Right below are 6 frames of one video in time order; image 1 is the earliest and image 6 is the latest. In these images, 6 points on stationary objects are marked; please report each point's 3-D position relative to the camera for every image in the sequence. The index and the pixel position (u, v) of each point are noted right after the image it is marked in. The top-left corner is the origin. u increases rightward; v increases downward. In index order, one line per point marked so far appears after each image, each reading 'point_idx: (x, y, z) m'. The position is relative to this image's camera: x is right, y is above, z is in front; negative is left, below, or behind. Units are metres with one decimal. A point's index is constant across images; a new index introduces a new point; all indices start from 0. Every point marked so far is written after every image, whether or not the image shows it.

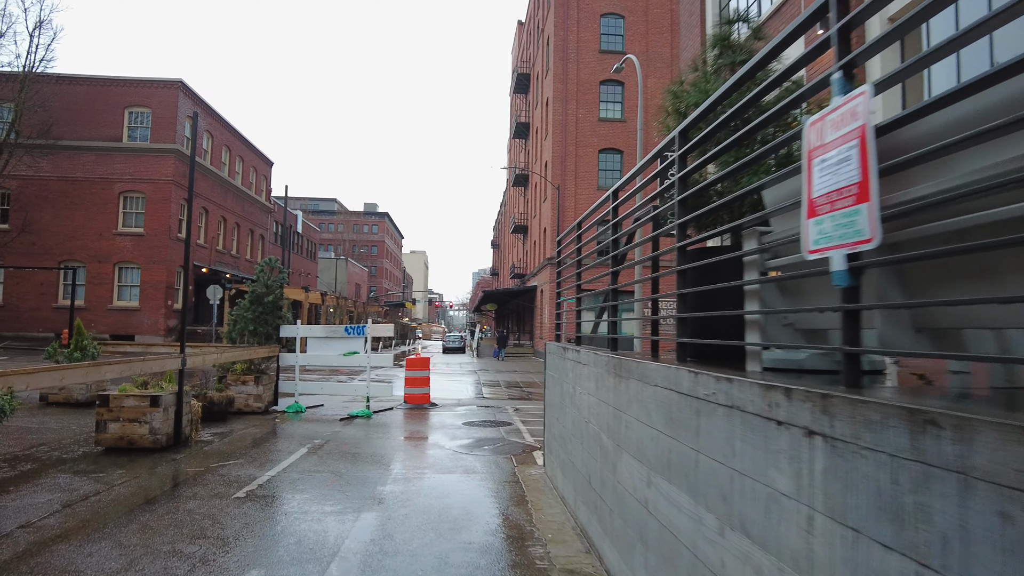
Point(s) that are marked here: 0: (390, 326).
0: (-2.2, -0.7, +11.6) m
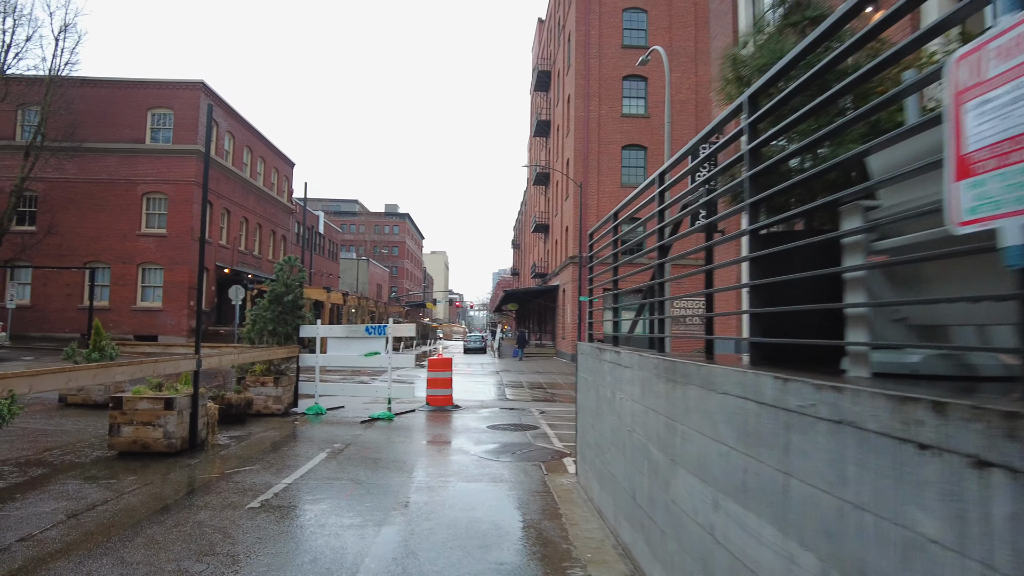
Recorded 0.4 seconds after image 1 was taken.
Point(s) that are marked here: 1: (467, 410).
0: (-1.8, -0.7, +11.2) m
1: (-0.9, -2.3, +12.2) m
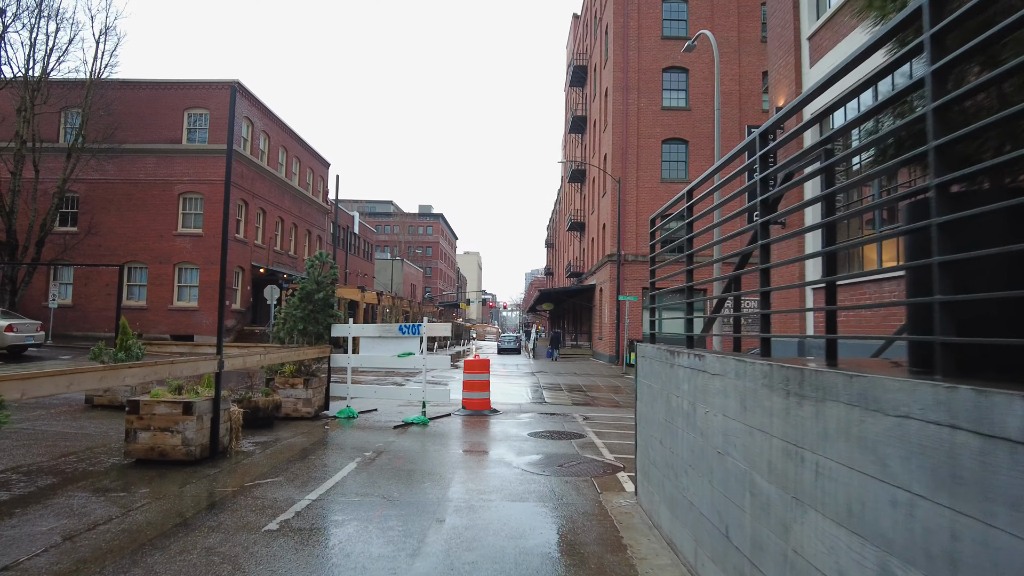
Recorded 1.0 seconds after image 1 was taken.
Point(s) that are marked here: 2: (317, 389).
0: (-1.1, -0.6, +10.6) m
1: (-0.1, -2.3, +11.5) m
2: (-3.5, -1.8, +11.3) m
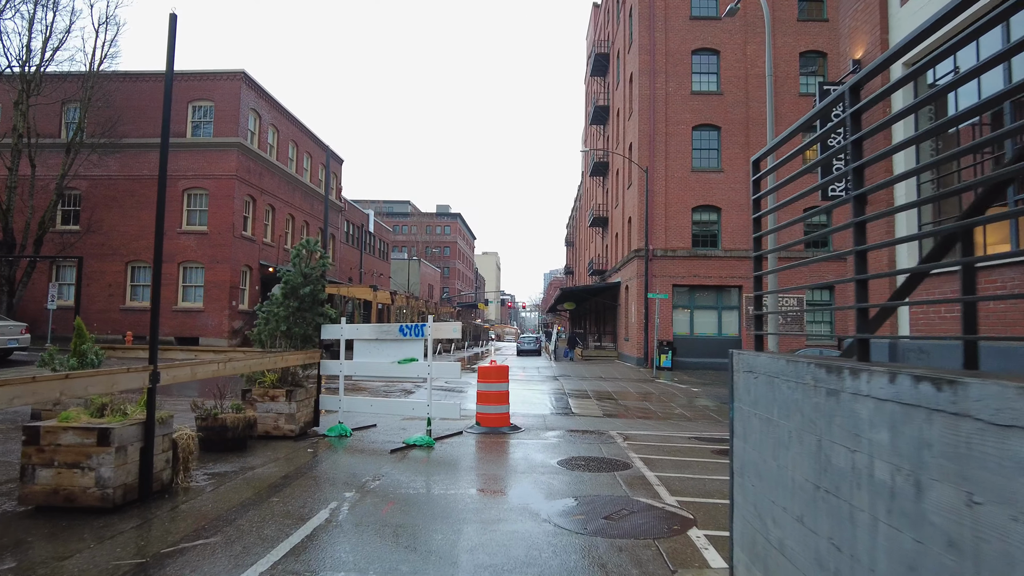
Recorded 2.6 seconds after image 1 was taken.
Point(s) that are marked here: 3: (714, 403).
0: (-0.7, -0.5, +8.7) m
1: (+0.2, -2.2, +9.6) m
2: (-3.1, -1.7, +9.5) m
3: (+5.4, -3.1, +17.1) m
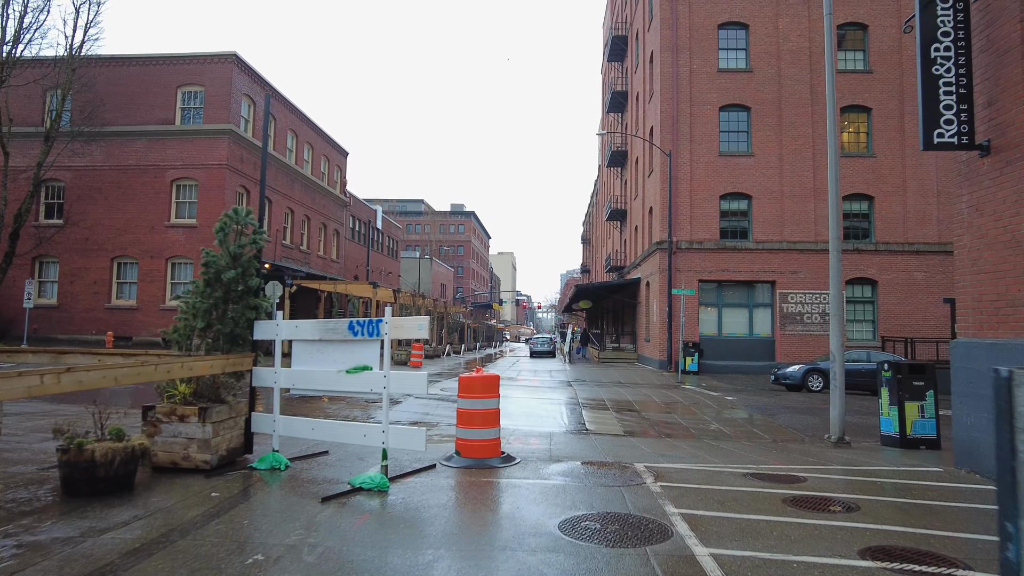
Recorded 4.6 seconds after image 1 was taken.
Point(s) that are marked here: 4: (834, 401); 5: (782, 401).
0: (-0.9, -0.3, +6.3) m
1: (+0.1, -2.0, +7.1) m
2: (-3.2, -1.5, +7.1) m
3: (+5.5, -2.9, +14.5) m
4: (+5.2, -1.8, +10.2) m
5: (+7.3, -3.1, +17.1) m
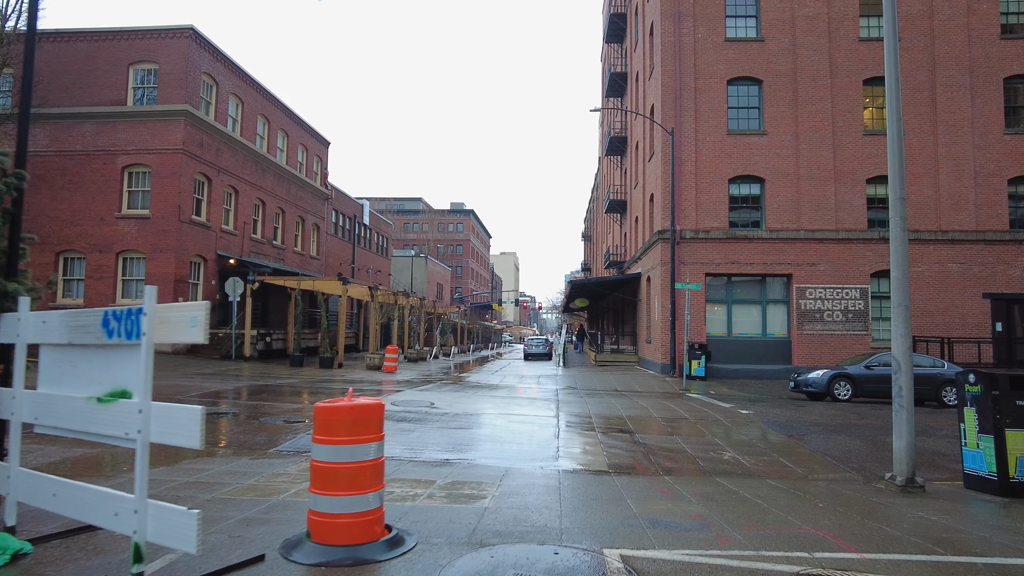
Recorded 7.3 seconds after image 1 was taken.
0: (-1.6, -0.1, +3.4) m
1: (-0.6, -1.8, +4.2) m
2: (-4.0, -1.3, +4.2) m
3: (+4.8, -2.7, +11.6) m
4: (+4.4, -1.6, +7.3) m
5: (+6.6, -2.8, +14.2) m
